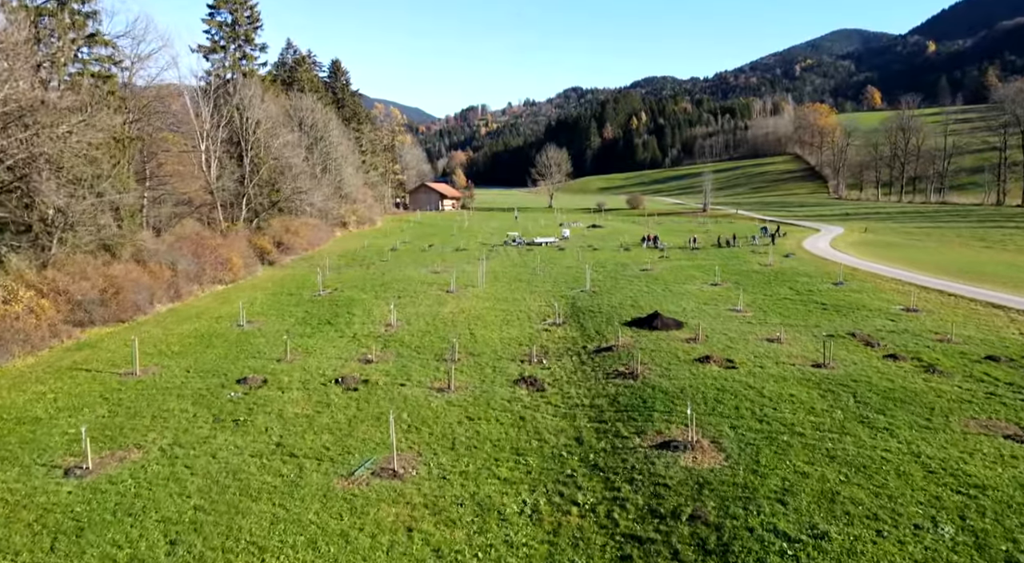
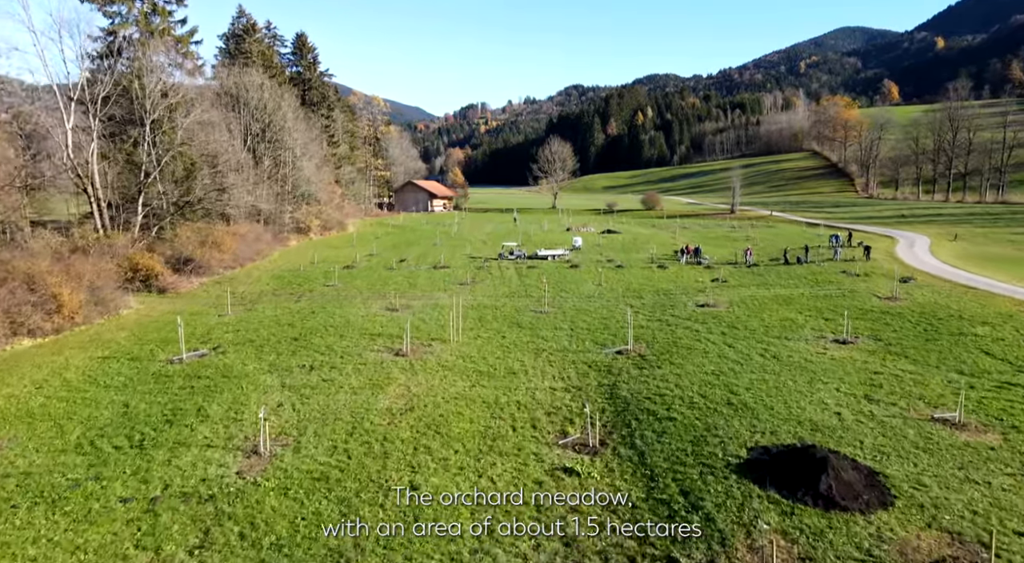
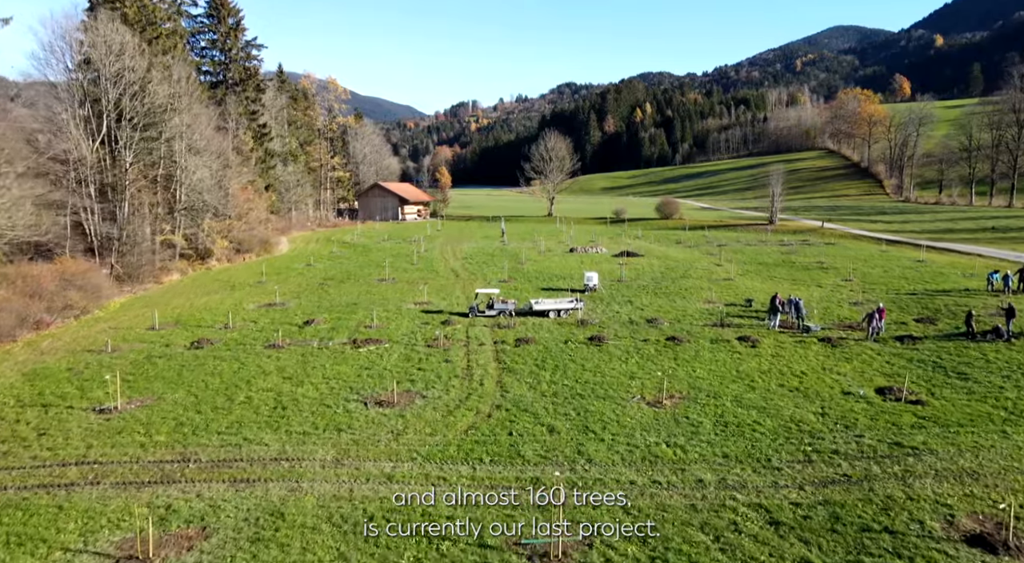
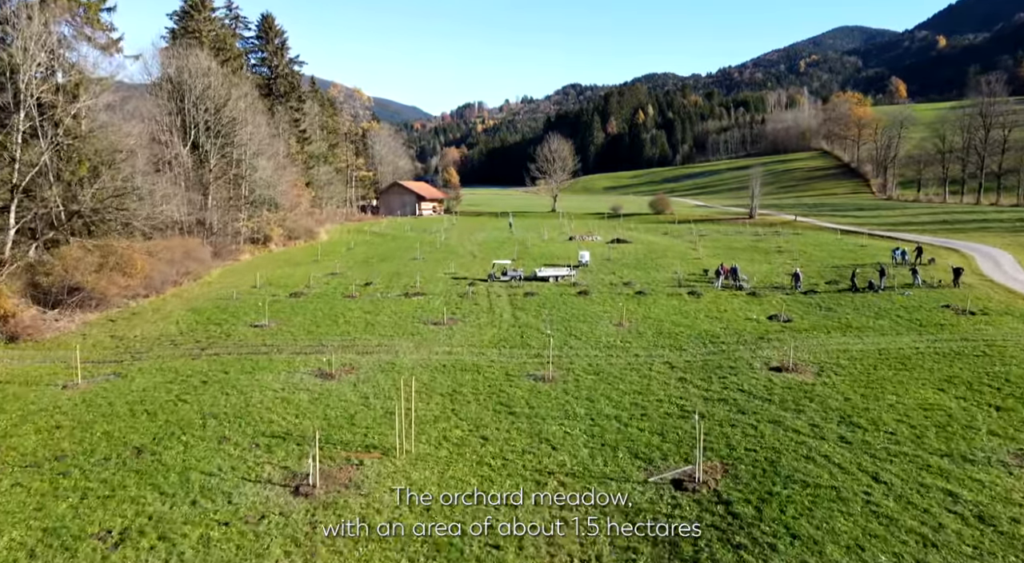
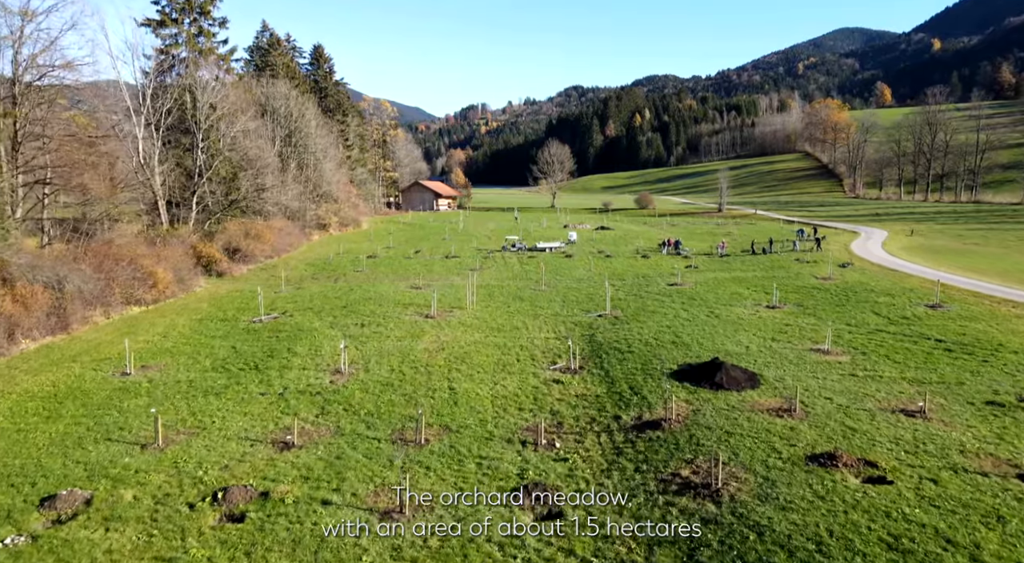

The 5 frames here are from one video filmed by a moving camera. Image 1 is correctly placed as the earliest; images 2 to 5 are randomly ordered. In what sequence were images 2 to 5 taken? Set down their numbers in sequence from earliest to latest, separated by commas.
5, 2, 4, 3
